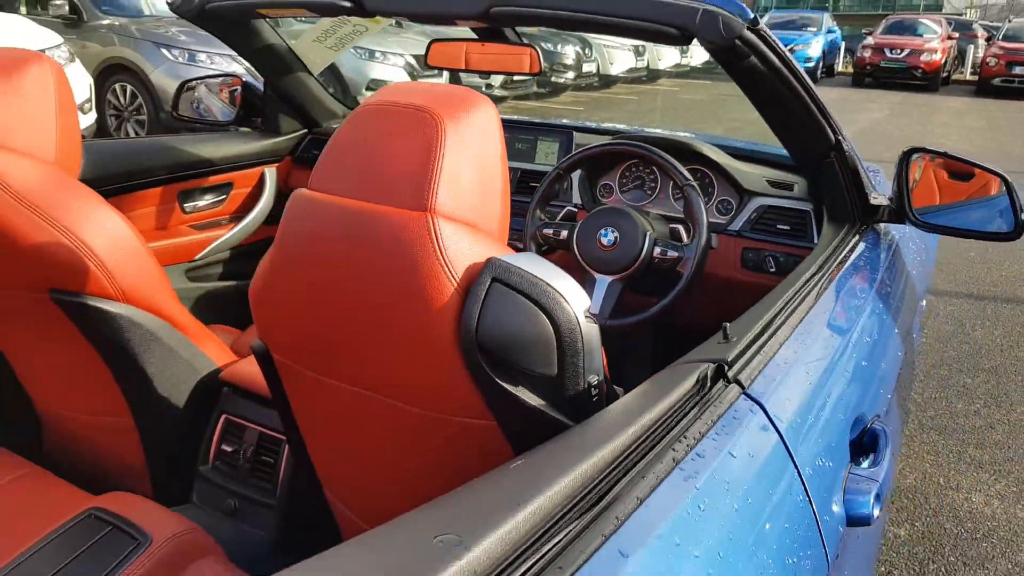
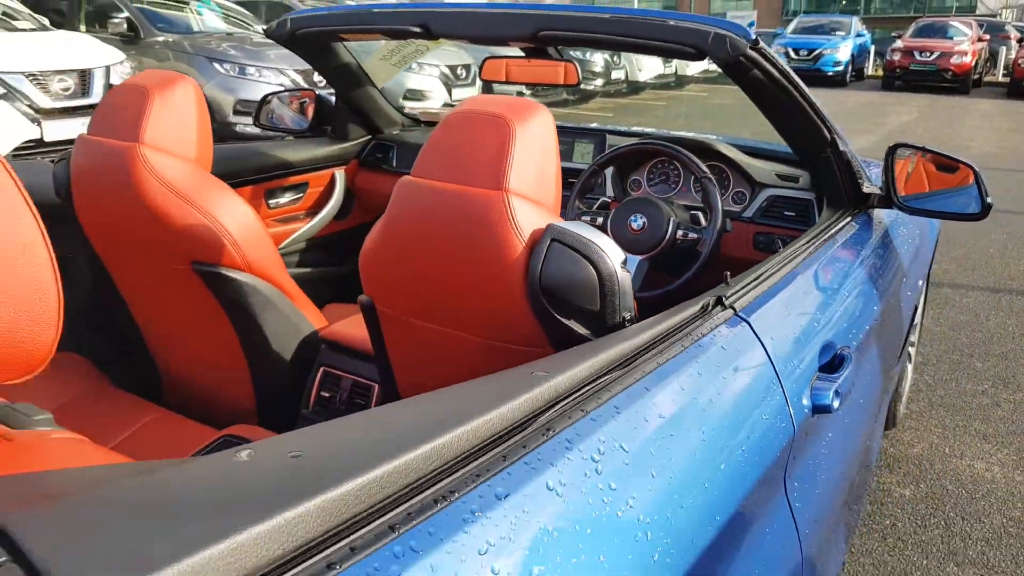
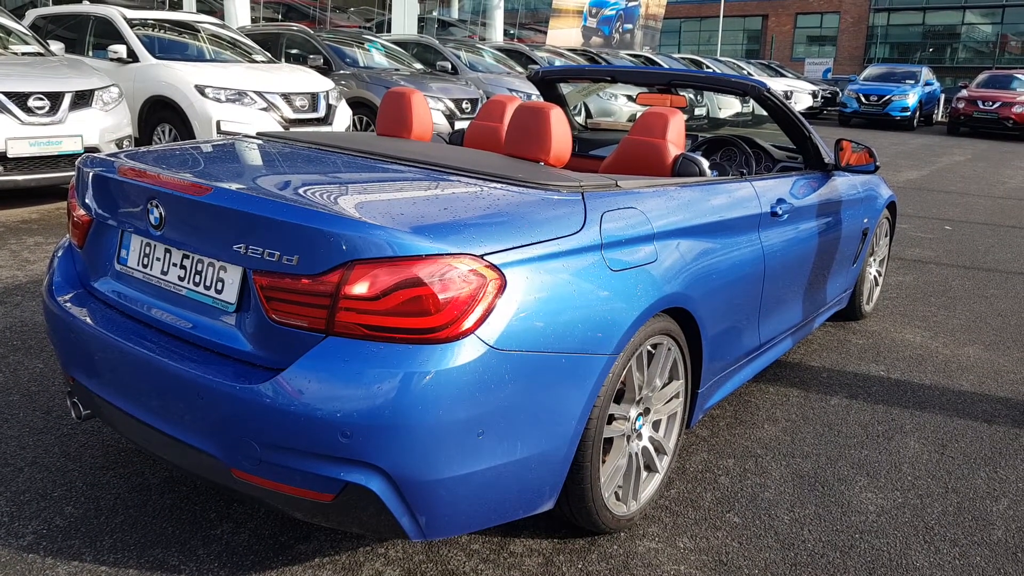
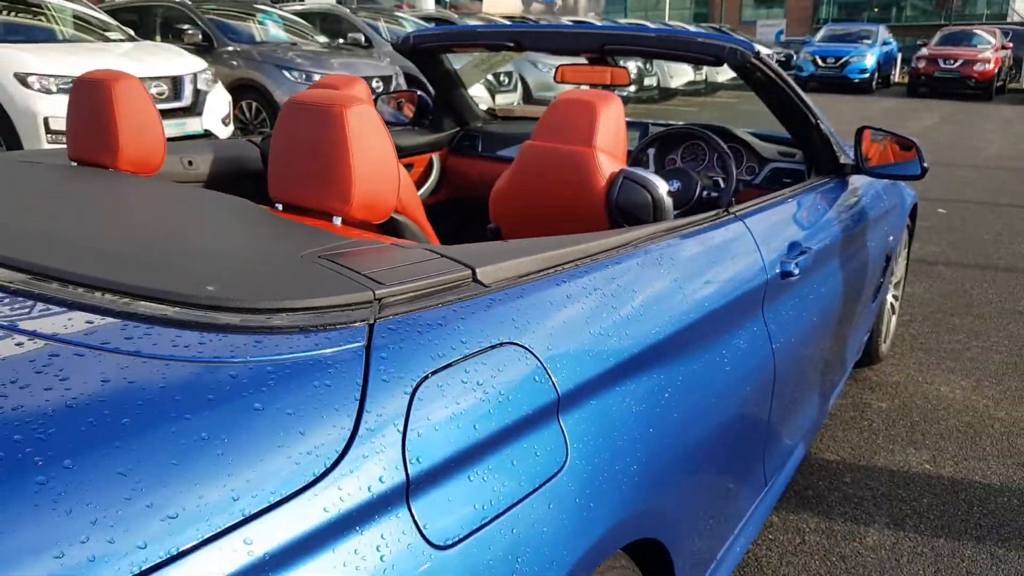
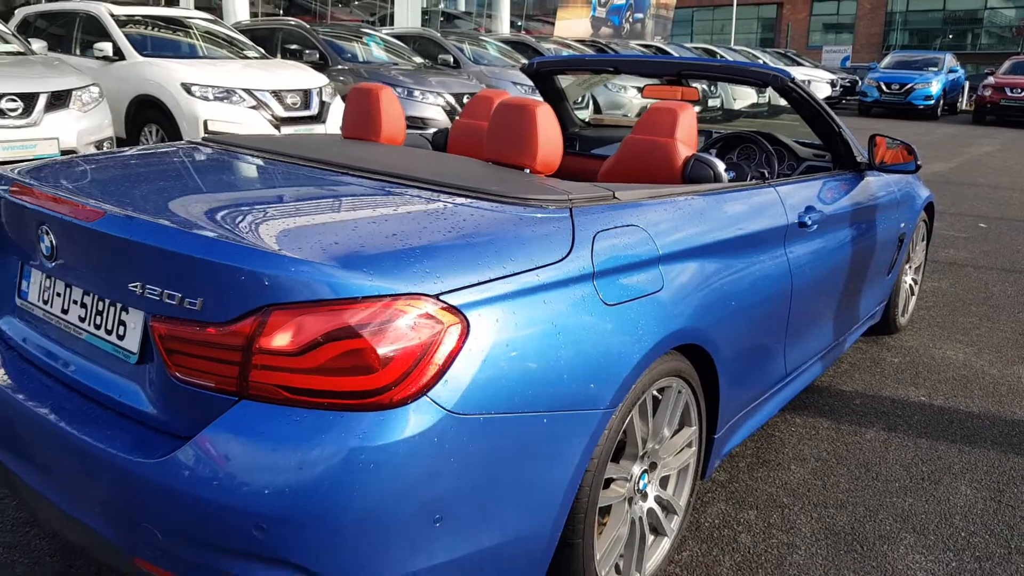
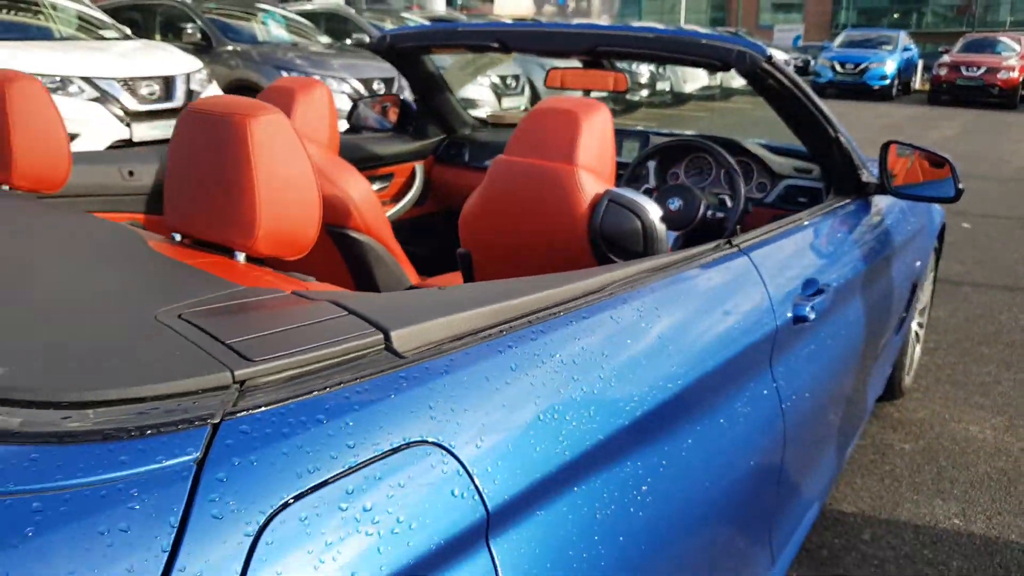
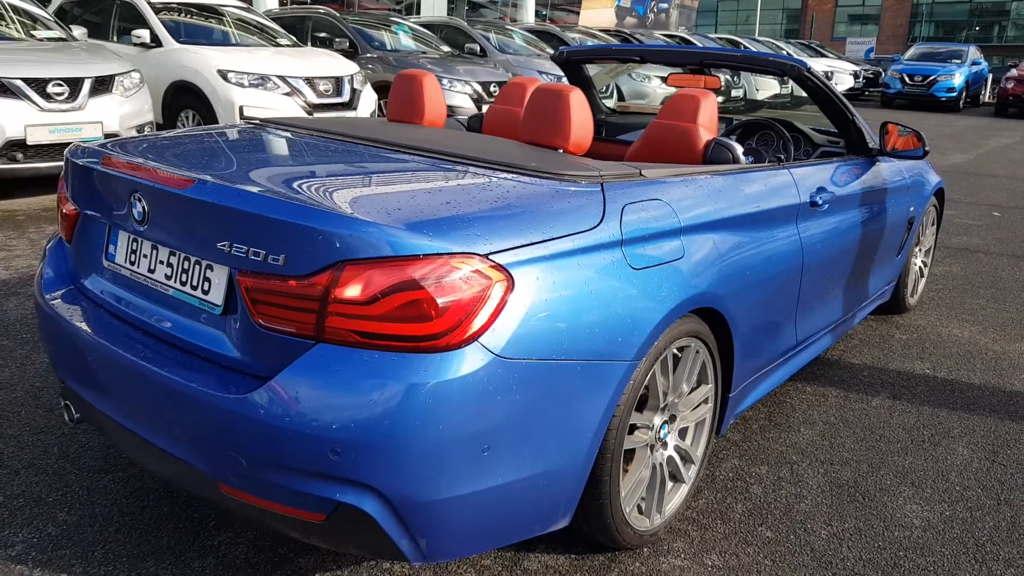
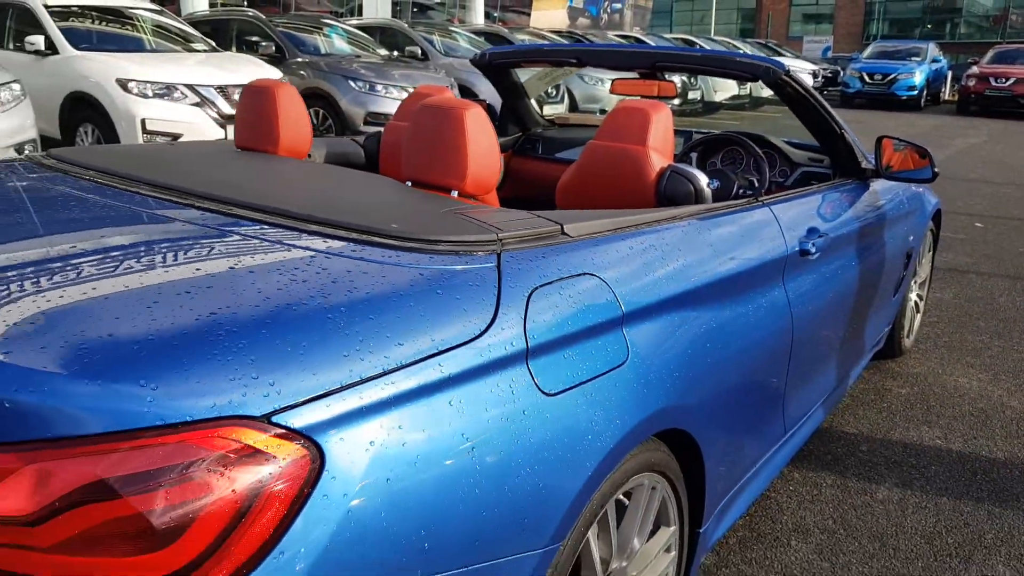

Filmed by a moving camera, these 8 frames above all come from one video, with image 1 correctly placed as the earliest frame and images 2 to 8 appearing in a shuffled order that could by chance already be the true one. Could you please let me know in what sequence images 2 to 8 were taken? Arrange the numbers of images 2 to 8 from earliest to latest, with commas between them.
2, 6, 4, 8, 5, 7, 3
